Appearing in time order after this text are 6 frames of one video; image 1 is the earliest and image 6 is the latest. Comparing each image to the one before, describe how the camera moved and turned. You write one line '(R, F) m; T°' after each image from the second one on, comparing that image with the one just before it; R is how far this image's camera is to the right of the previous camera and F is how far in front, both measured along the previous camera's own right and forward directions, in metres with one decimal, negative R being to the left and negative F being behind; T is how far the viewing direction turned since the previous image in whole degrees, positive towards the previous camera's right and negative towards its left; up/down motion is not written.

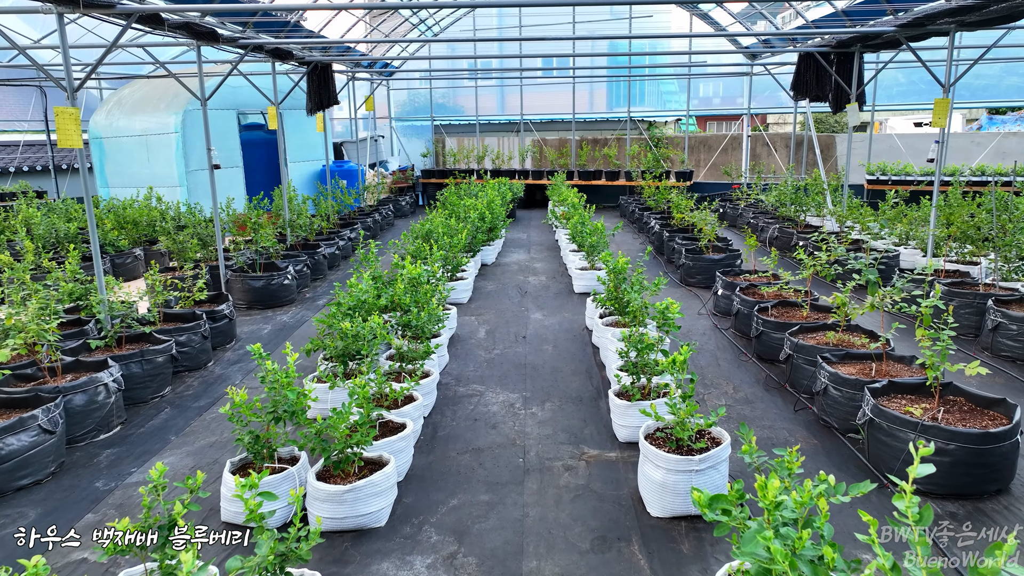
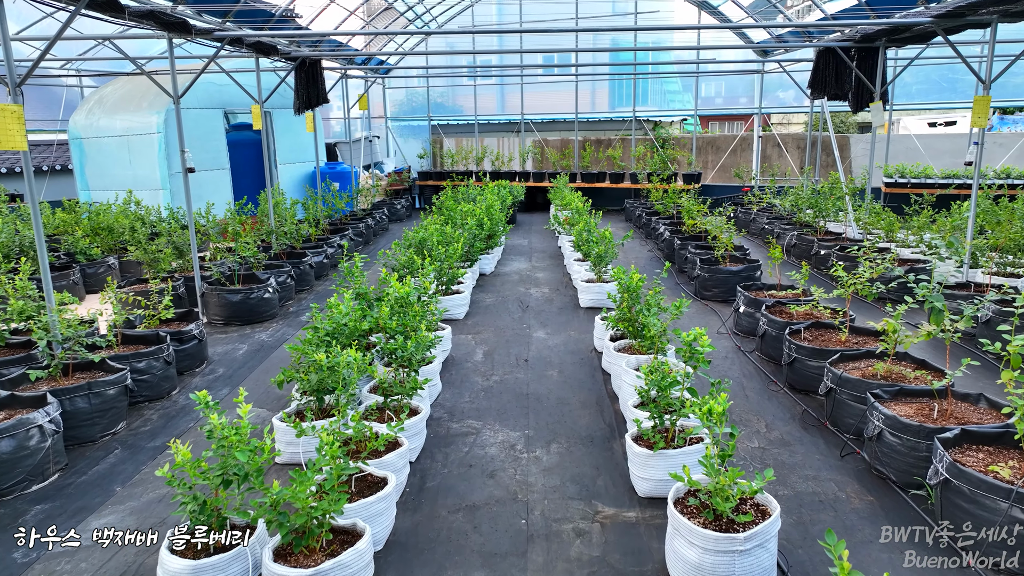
(0.0, +0.5) m; 0°
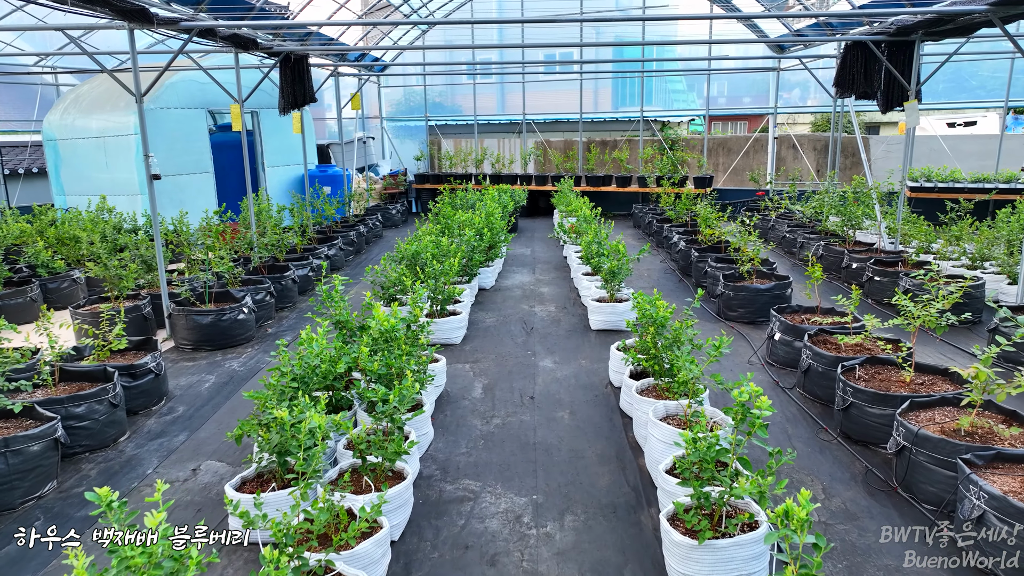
(0.0, +0.6) m; 0°
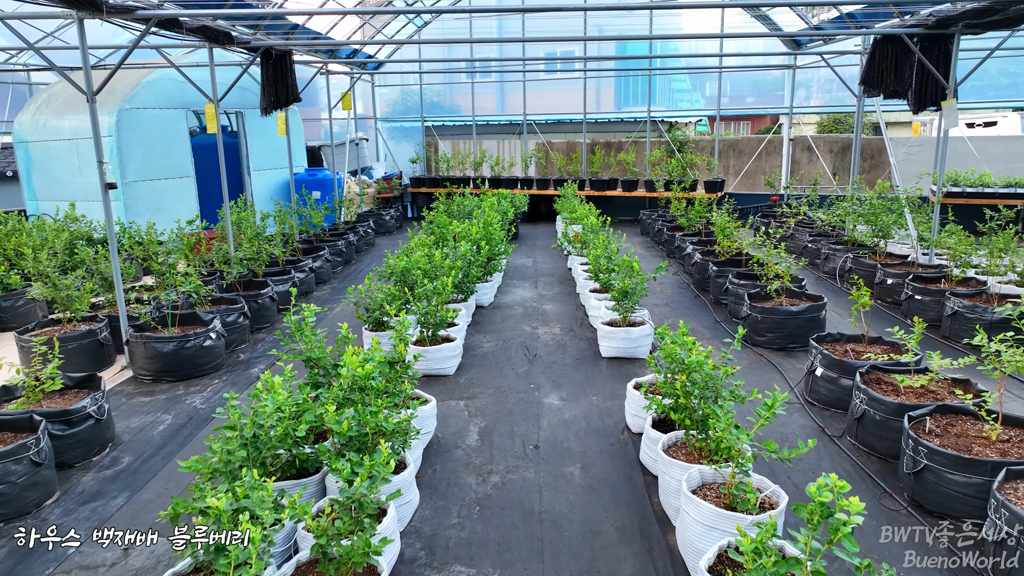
(0.0, +0.6) m; 0°
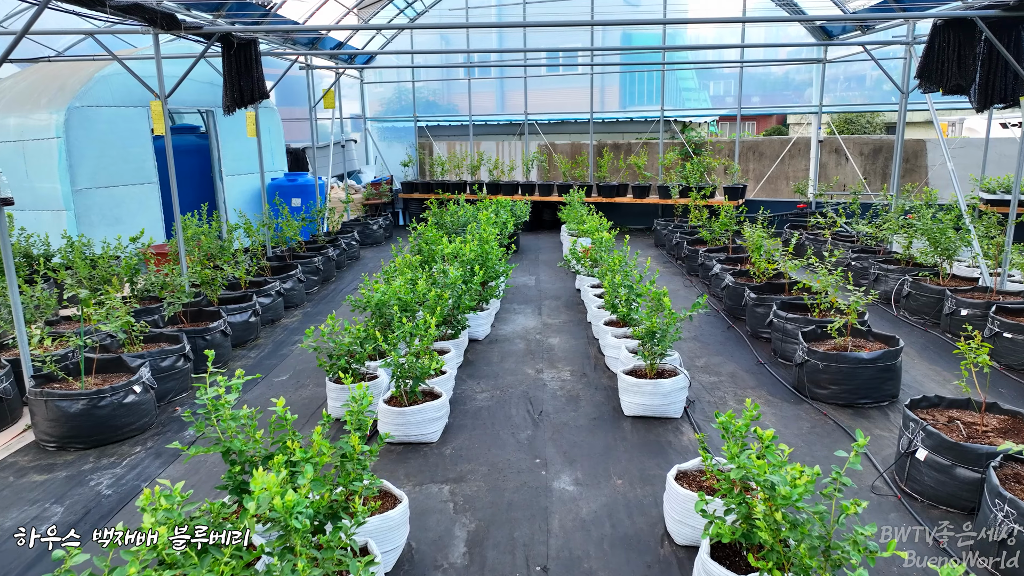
(0.0, +1.0) m; 0°
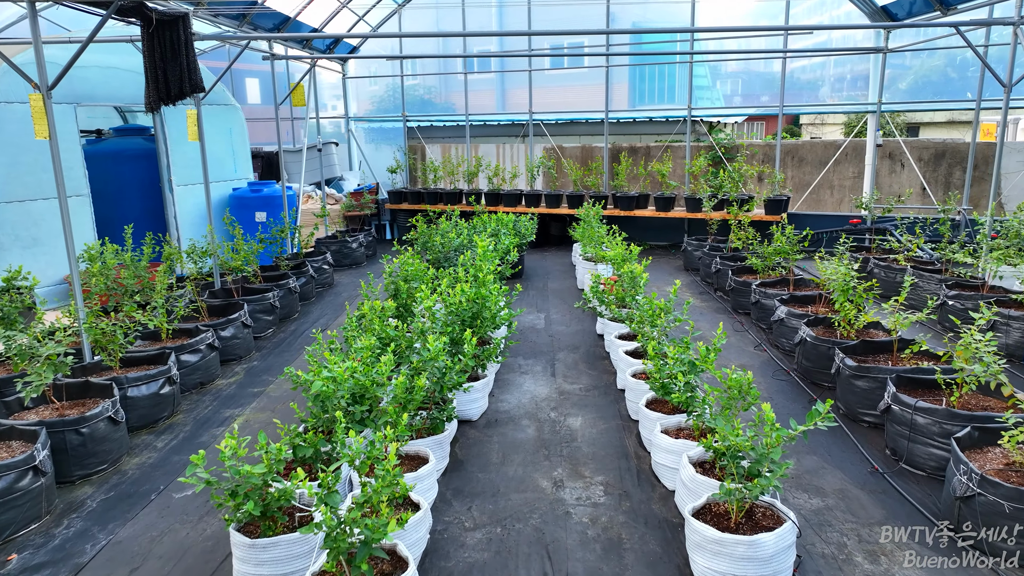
(0.0, +1.5) m; 0°
